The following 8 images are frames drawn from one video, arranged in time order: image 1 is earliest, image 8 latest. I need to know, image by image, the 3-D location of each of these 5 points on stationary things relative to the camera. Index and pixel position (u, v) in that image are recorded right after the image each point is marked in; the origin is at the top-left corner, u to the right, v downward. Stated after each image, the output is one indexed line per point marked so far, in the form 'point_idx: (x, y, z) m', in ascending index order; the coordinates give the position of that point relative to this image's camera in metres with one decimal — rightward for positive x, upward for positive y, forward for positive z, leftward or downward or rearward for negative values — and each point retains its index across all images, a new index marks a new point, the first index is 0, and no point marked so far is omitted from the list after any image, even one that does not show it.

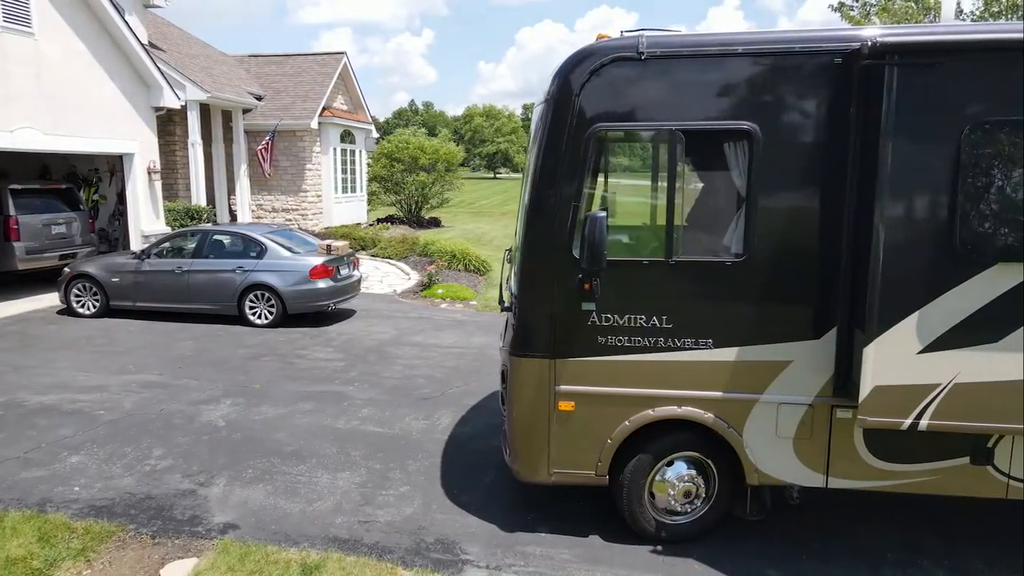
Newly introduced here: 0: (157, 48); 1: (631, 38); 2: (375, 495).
0: (-8.8, +5.9, +16.7) m
1: (+0.6, +1.3, +3.6) m
2: (-0.9, -1.4, +4.4) m
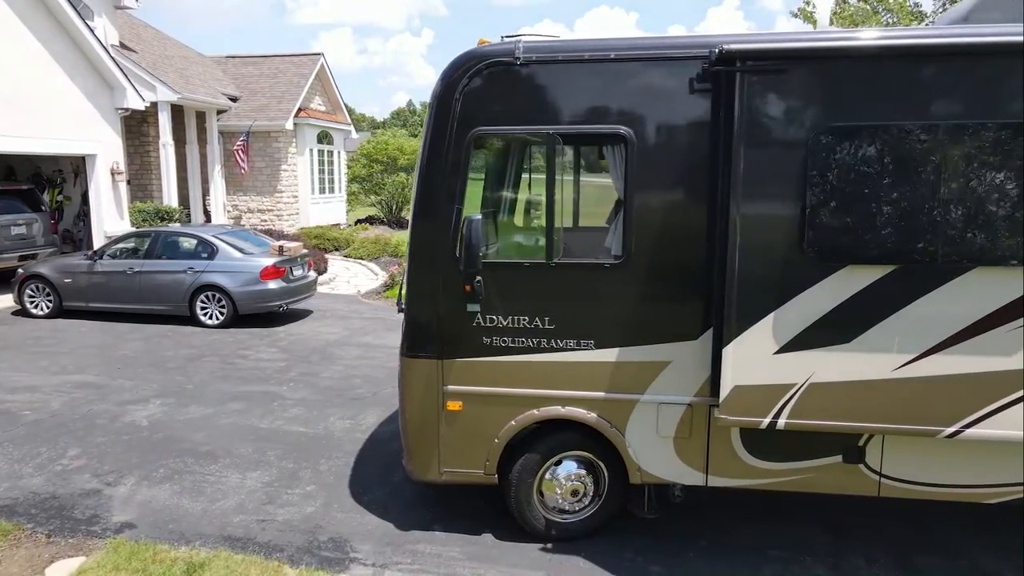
0: (-9.5, +5.9, +16.7) m
1: (0.0, +1.3, +3.6) m
2: (-1.6, -1.4, +4.5) m
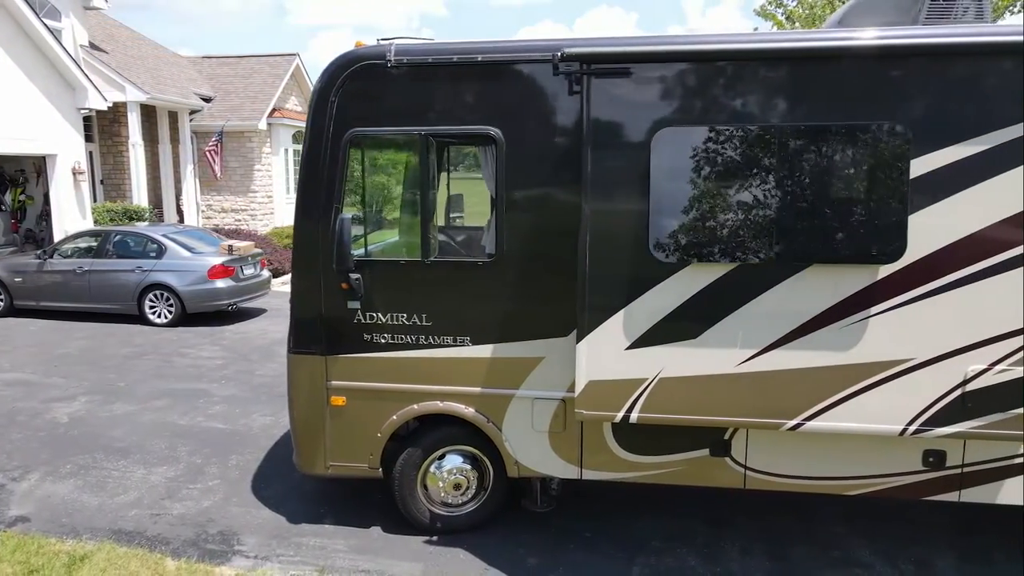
0: (-10.3, +5.9, +16.7) m
1: (-0.7, +1.3, +3.7) m
2: (-2.2, -1.4, +4.6) m
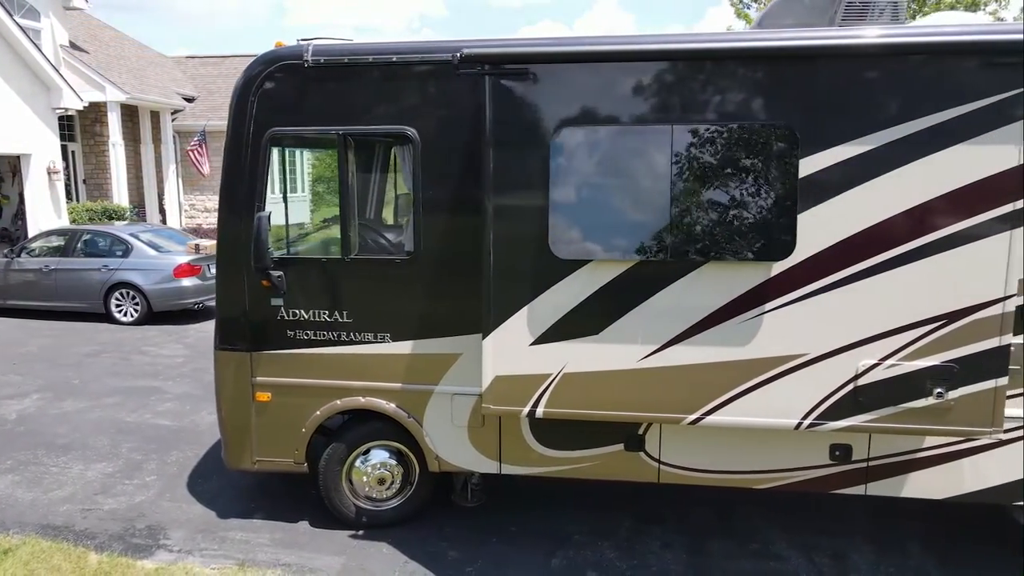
0: (-10.8, +5.9, +16.8) m
1: (-1.2, +1.4, +3.7) m
2: (-2.7, -1.3, +4.6) m
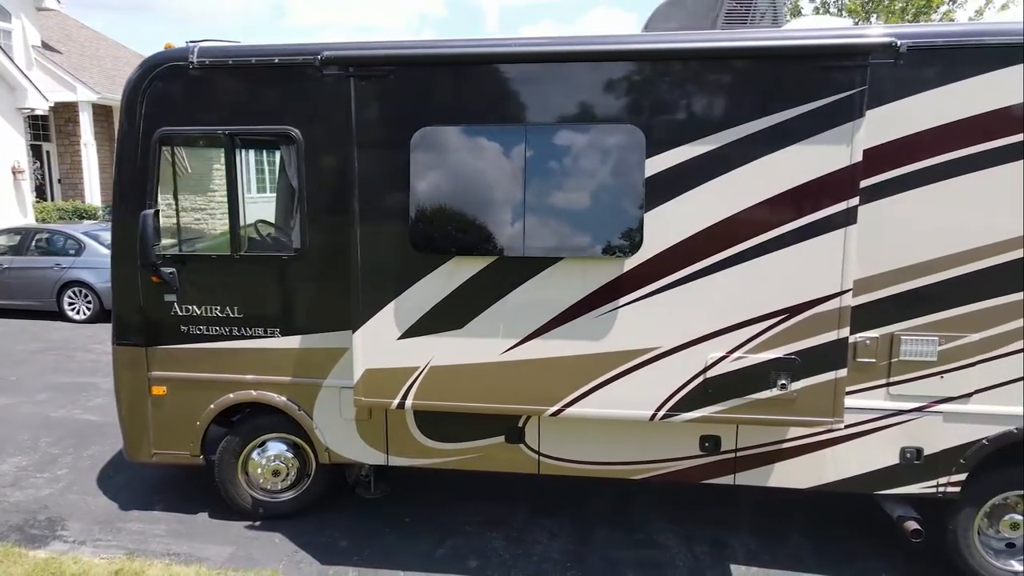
0: (-11.5, +6.0, +16.8) m
1: (-1.8, +1.4, +3.8) m
2: (-3.4, -1.3, +4.7) m
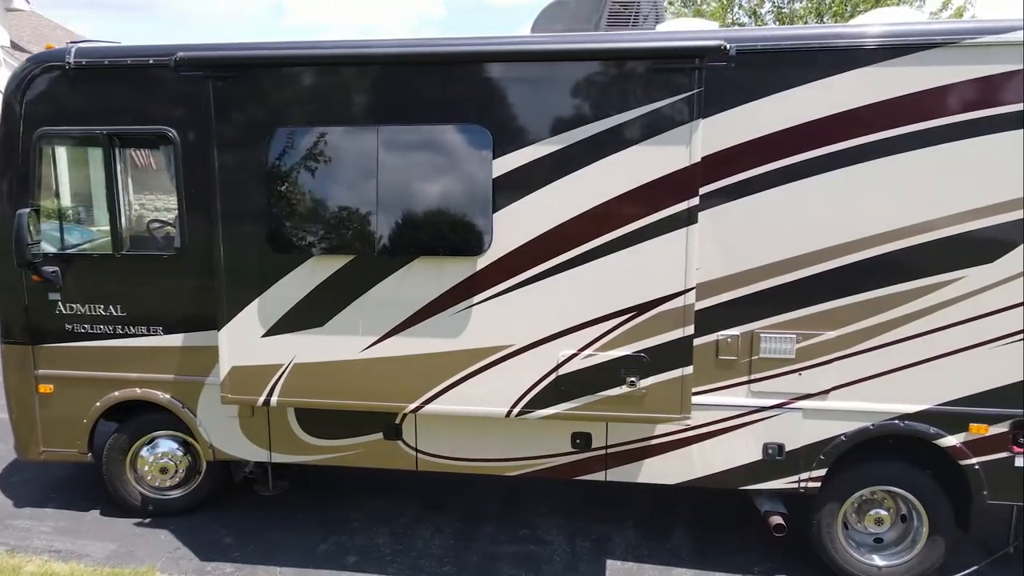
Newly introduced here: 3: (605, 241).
0: (-12.3, +6.0, +16.8) m
1: (-2.6, +1.4, +3.9) m
2: (-4.1, -1.3, +4.7) m
3: (+0.4, +0.2, +3.2) m
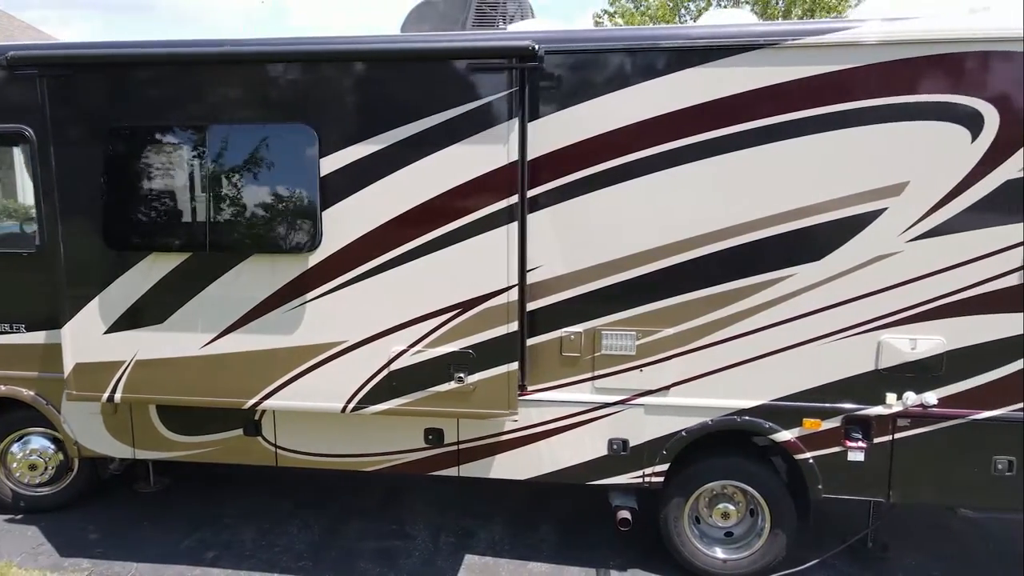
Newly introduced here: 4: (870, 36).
0: (-13.2, +6.0, +16.7) m
1: (-3.4, +1.4, +3.9) m
2: (-4.9, -1.3, +4.7) m
3: (-0.4, +0.2, +3.2) m
4: (+1.7, +1.2, +3.2) m
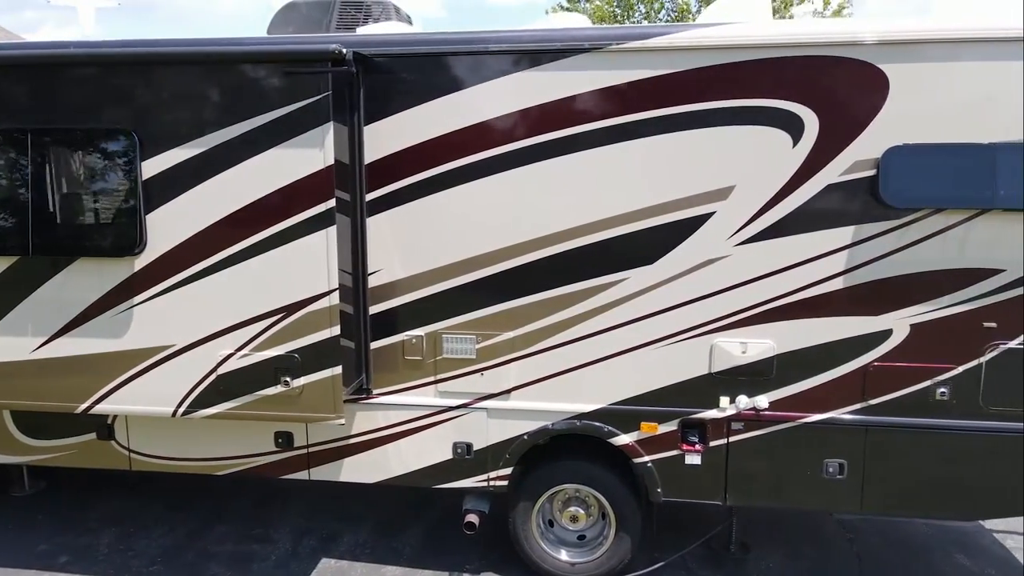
0: (-14.1, +6.0, +16.6) m
1: (-4.2, +1.4, +3.8) m
2: (-5.8, -1.3, +4.7) m
3: (-1.2, +0.2, +3.2) m
4: (+0.9, +1.2, +3.2) m
